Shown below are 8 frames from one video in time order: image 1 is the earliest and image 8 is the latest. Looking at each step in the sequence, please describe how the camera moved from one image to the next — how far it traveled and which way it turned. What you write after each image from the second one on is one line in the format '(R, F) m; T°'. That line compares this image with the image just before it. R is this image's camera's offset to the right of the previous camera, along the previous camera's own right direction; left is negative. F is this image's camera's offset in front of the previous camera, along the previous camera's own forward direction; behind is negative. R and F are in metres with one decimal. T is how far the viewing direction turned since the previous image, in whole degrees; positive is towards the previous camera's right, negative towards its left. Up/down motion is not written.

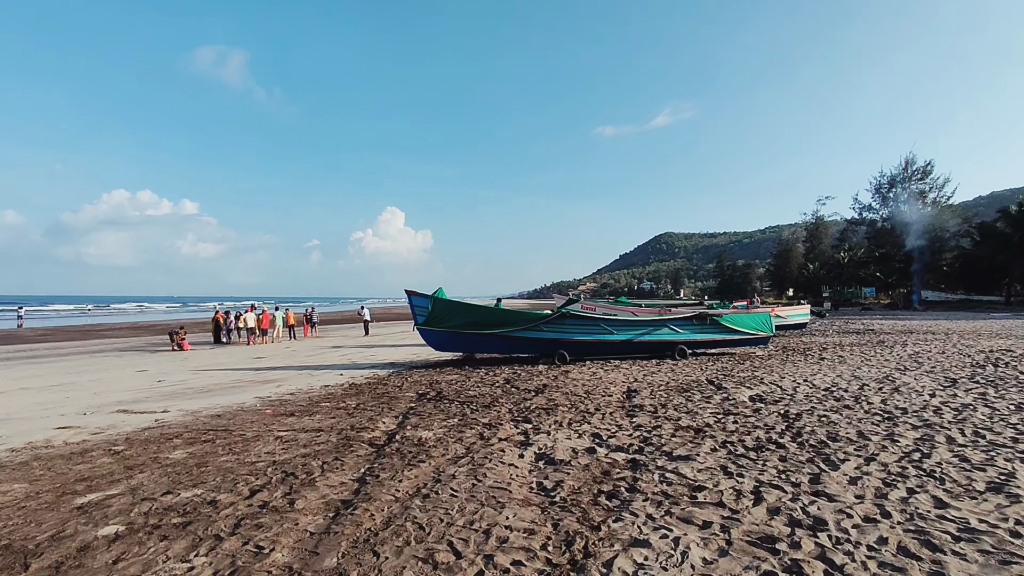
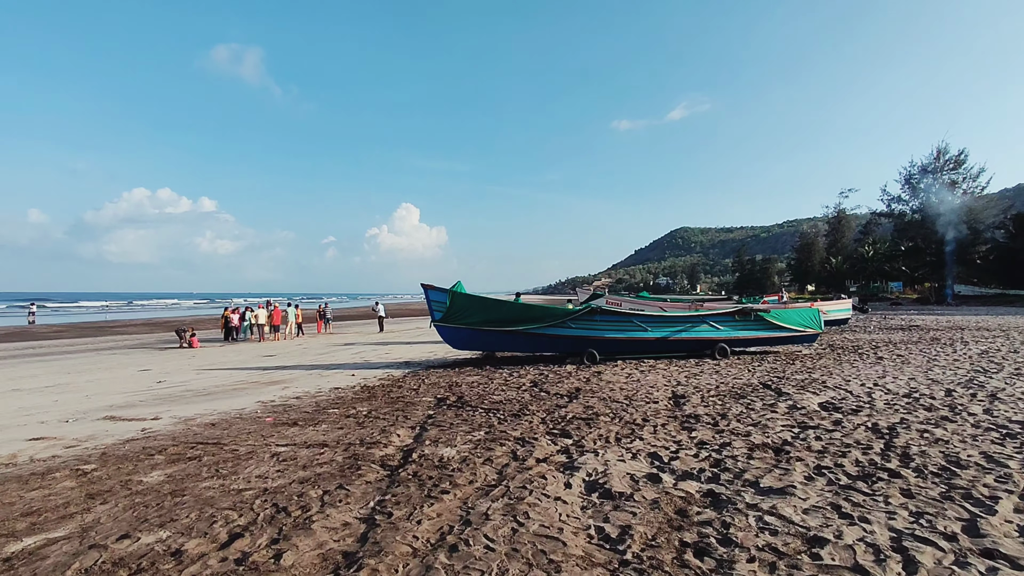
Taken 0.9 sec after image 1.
(-0.3, +1.2) m; -1°
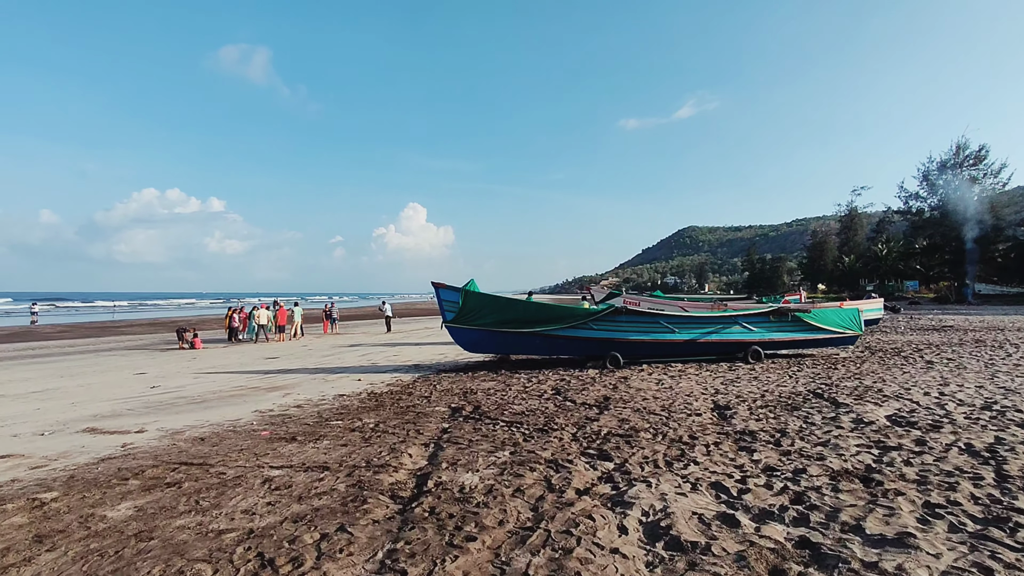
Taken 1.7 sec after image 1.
(-0.2, +1.0) m; -1°
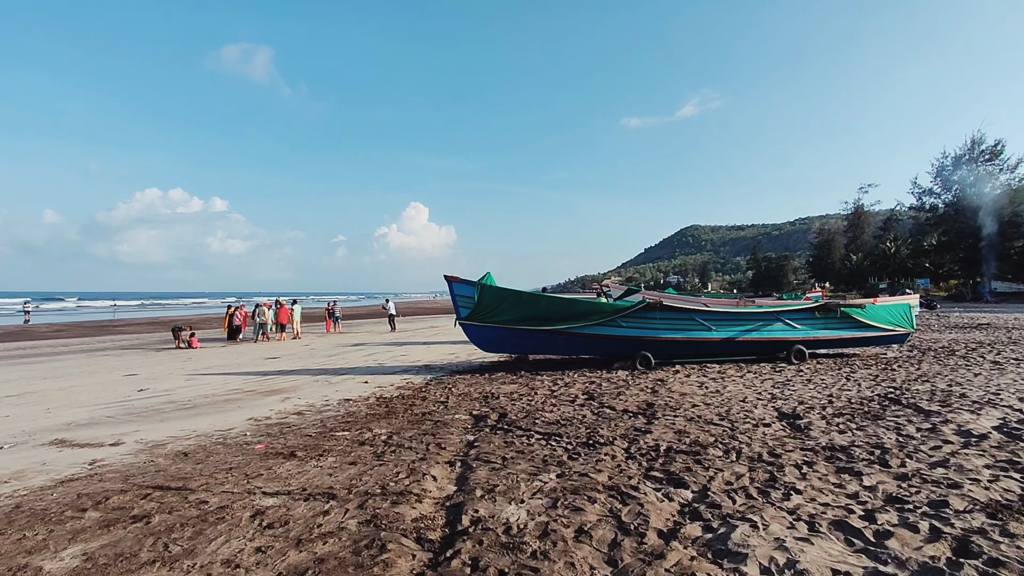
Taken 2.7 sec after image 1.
(-0.4, +1.1) m; 0°
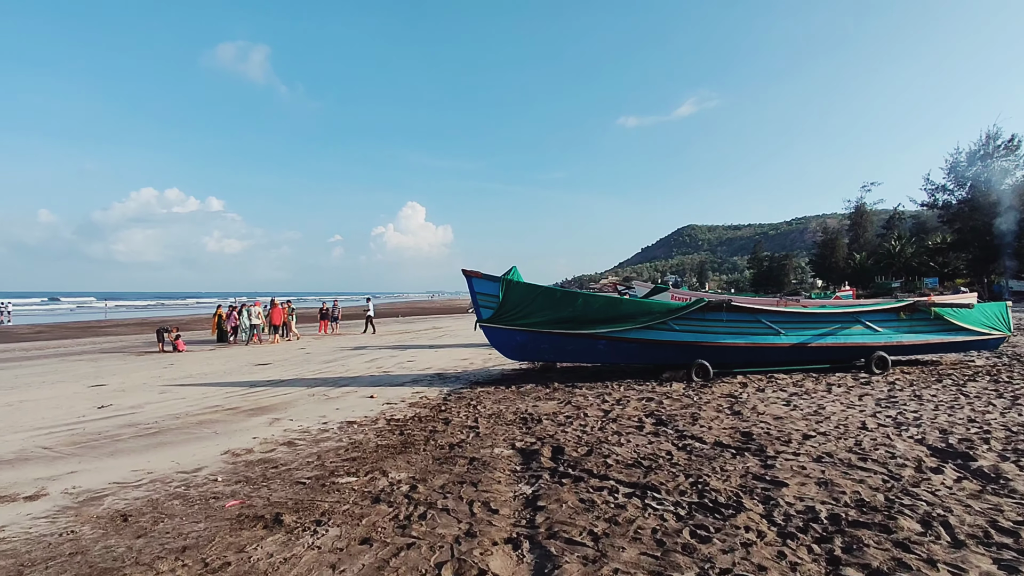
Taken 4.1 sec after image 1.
(-0.6, +1.9) m; 0°
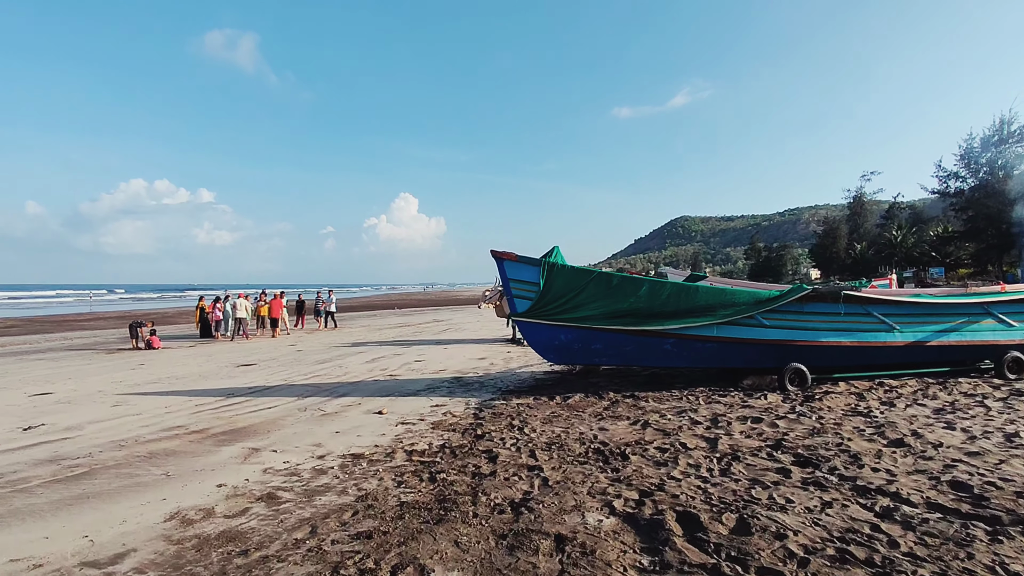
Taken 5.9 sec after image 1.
(-0.7, +2.2) m; +1°
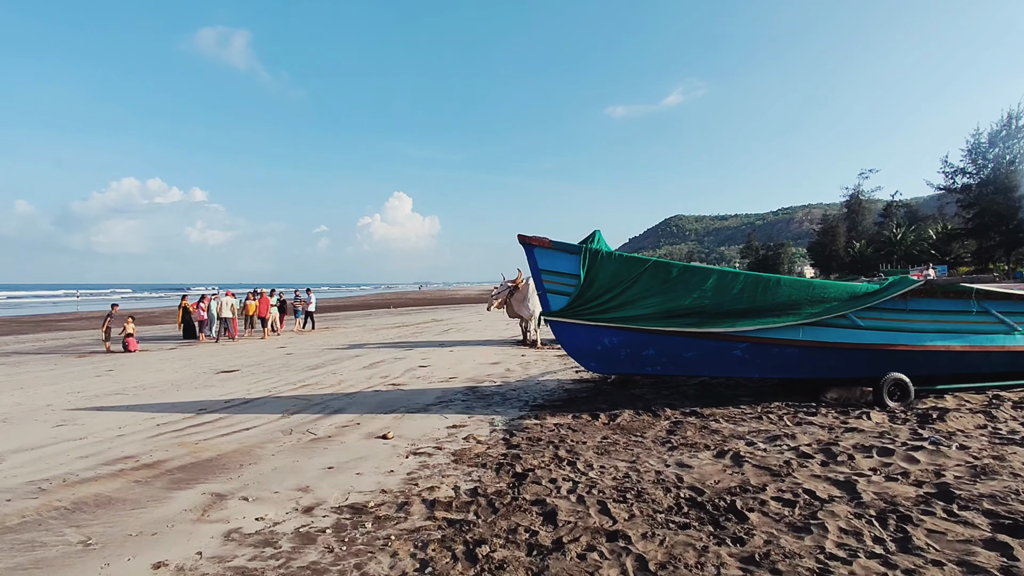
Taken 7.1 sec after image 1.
(-0.5, +1.6) m; +1°
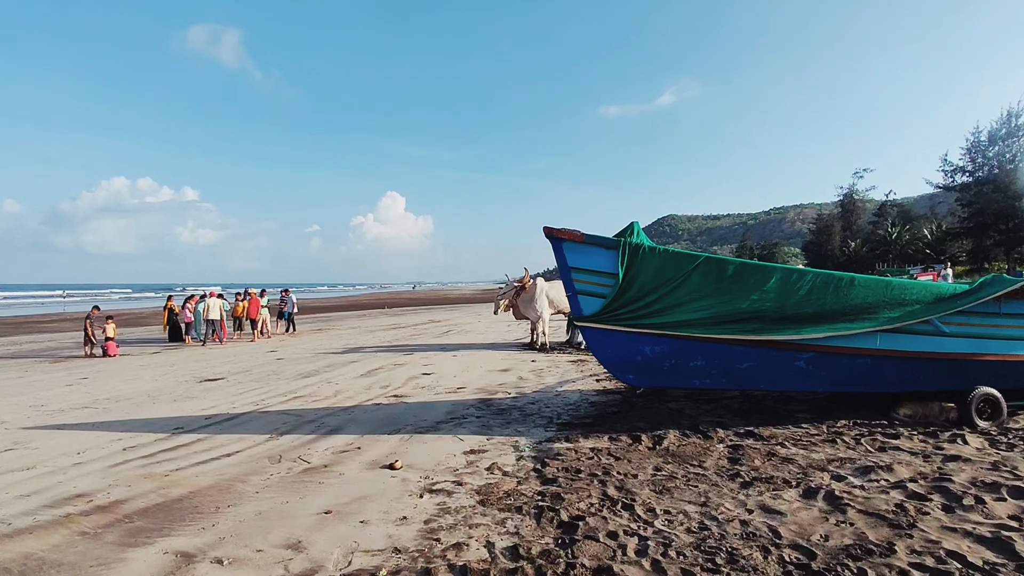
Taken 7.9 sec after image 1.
(-0.3, +1.0) m; +1°
